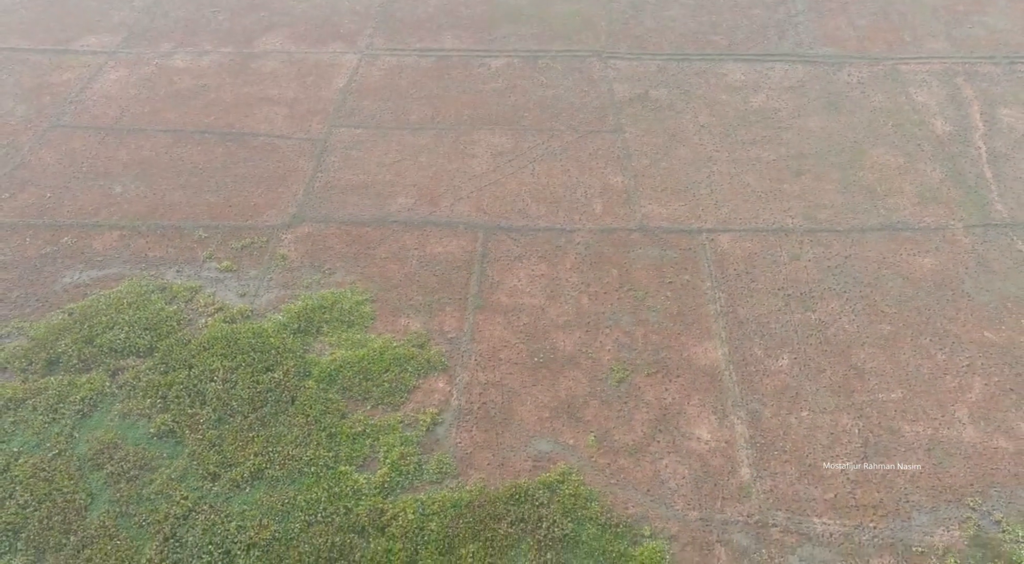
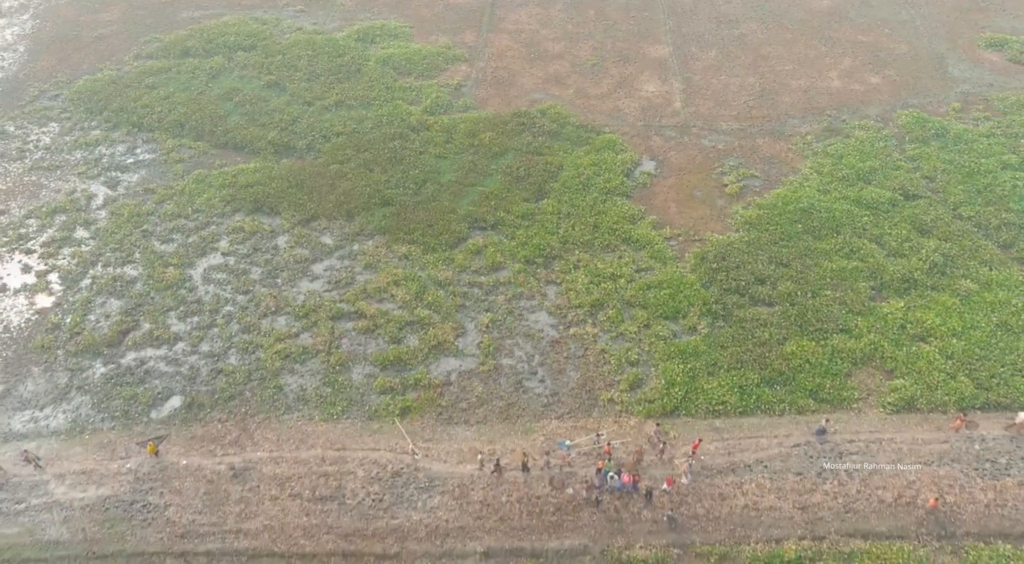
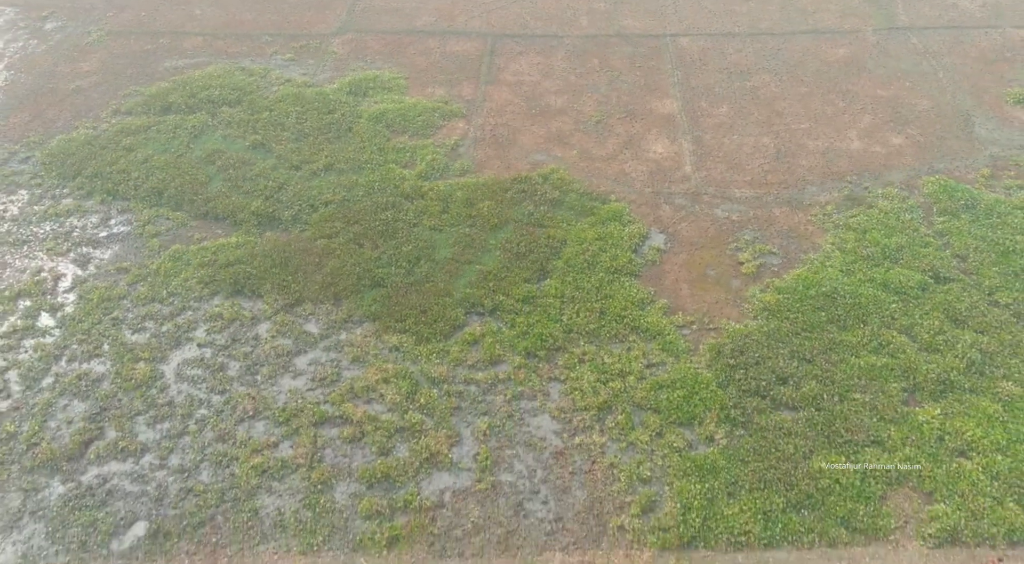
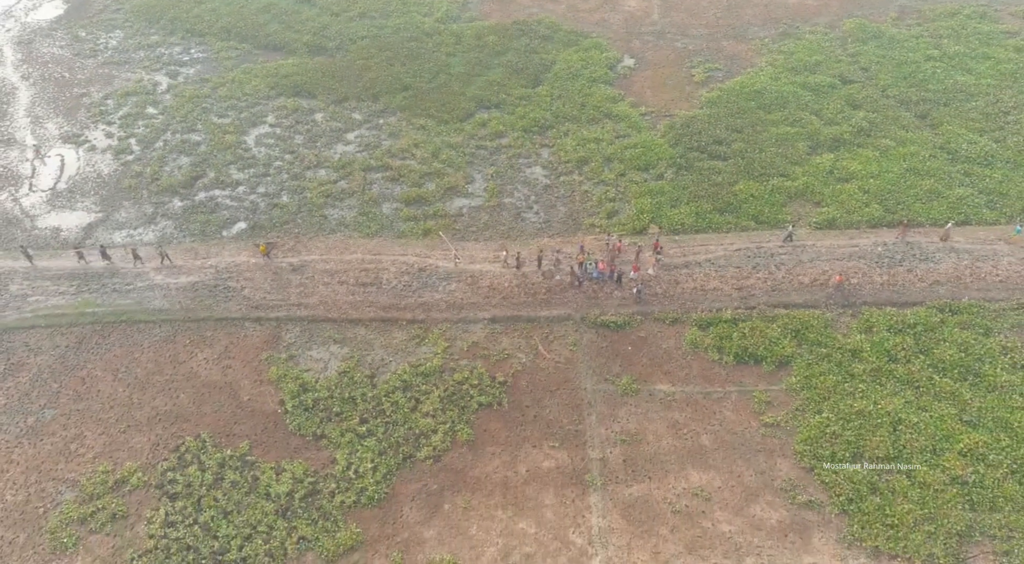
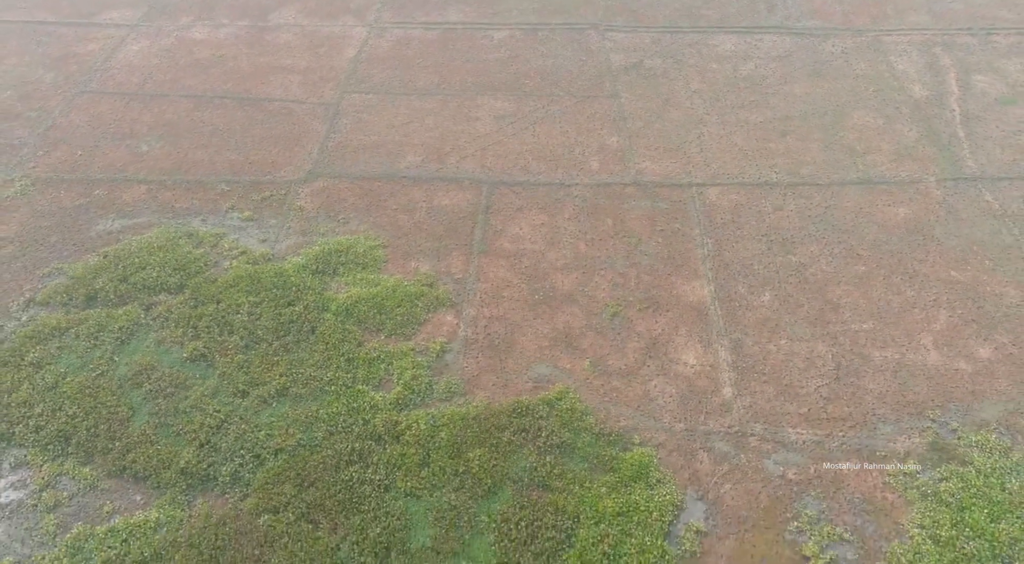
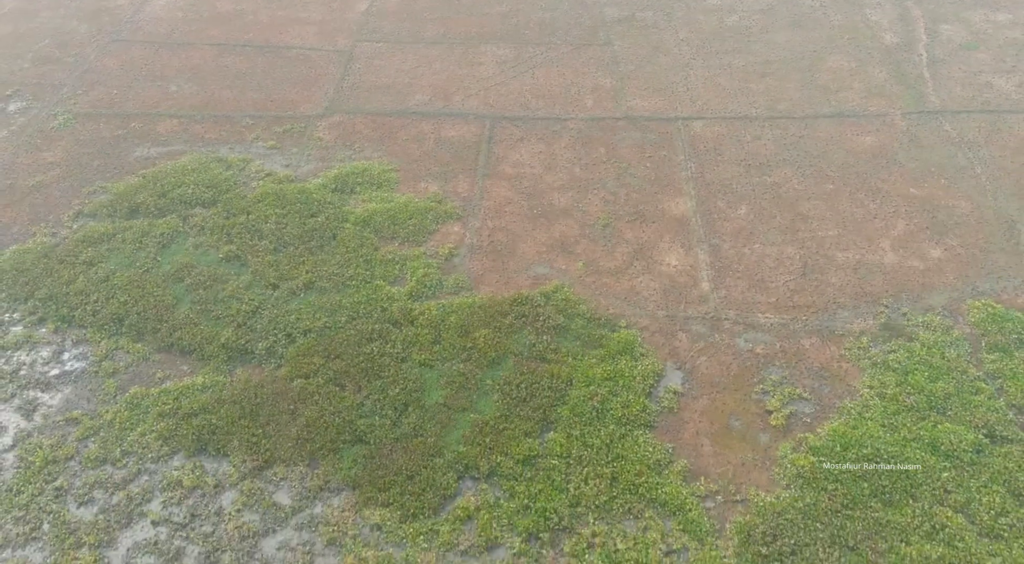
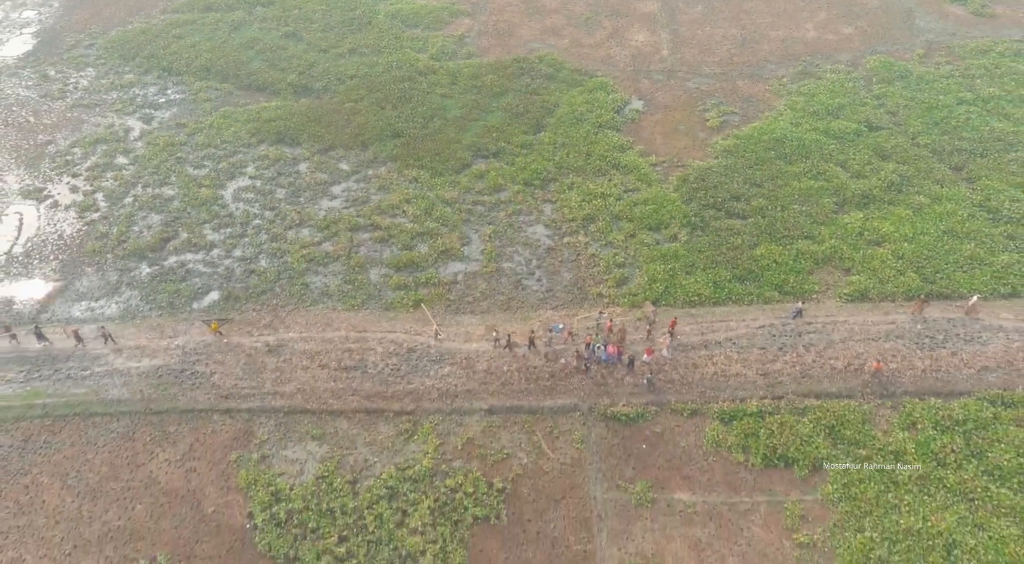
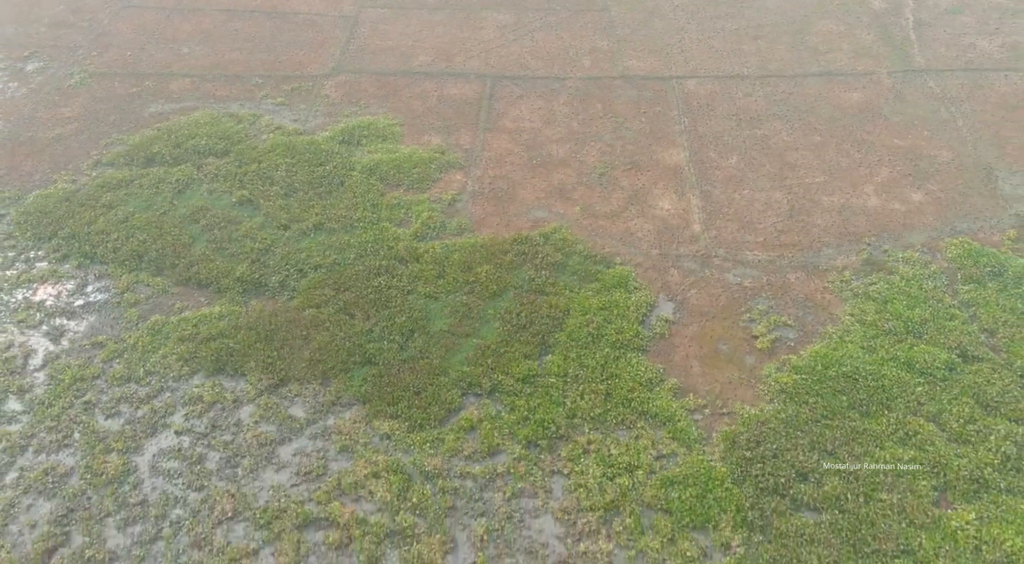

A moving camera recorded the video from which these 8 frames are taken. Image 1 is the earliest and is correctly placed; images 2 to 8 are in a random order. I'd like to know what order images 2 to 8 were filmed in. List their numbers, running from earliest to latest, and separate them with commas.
5, 6, 8, 3, 2, 7, 4
